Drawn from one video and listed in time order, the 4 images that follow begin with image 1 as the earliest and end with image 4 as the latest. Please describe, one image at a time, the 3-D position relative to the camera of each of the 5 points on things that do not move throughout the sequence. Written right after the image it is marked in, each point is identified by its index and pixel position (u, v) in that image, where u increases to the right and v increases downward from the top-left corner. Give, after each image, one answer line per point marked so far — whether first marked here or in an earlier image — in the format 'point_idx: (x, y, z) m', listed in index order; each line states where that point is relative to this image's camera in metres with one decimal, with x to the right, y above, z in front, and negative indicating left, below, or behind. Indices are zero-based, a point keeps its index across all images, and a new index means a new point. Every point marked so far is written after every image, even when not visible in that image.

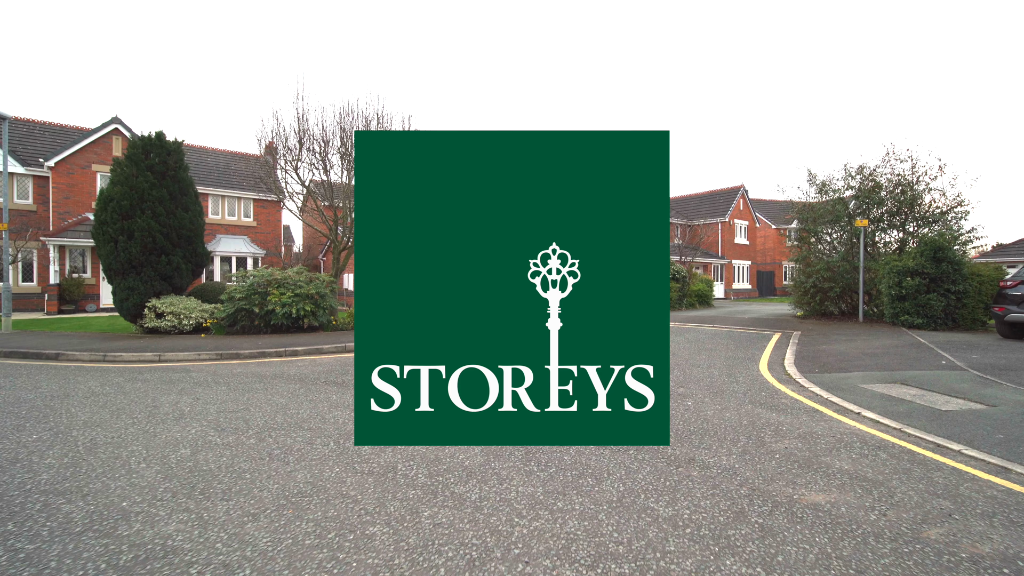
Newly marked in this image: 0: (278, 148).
0: (-8.2, +4.8, +15.3) m
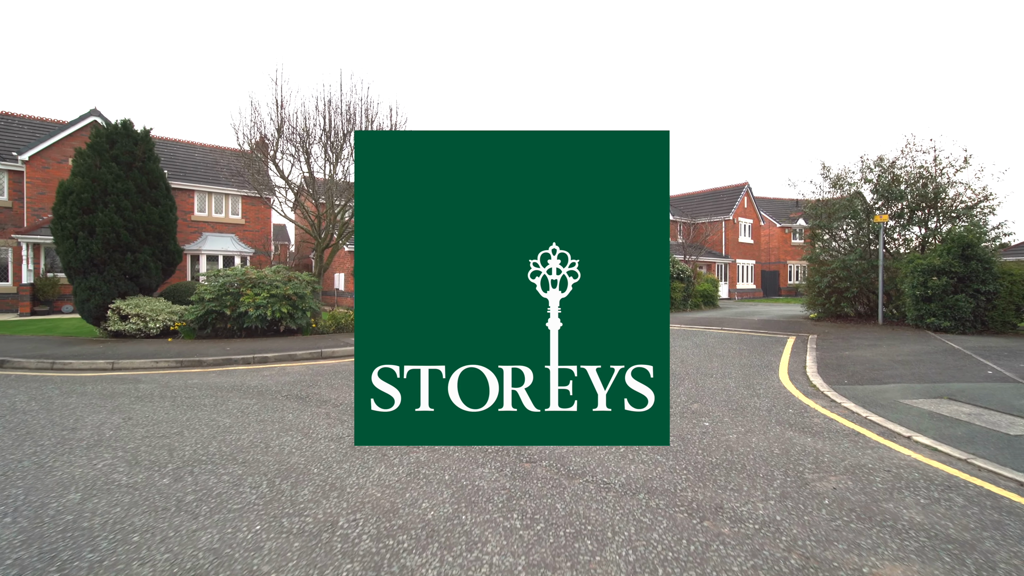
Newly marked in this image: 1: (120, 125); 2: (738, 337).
0: (-8.4, +4.8, +14.4) m
1: (-11.1, +4.6, +12.5) m
2: (+6.5, -1.4, +12.8) m
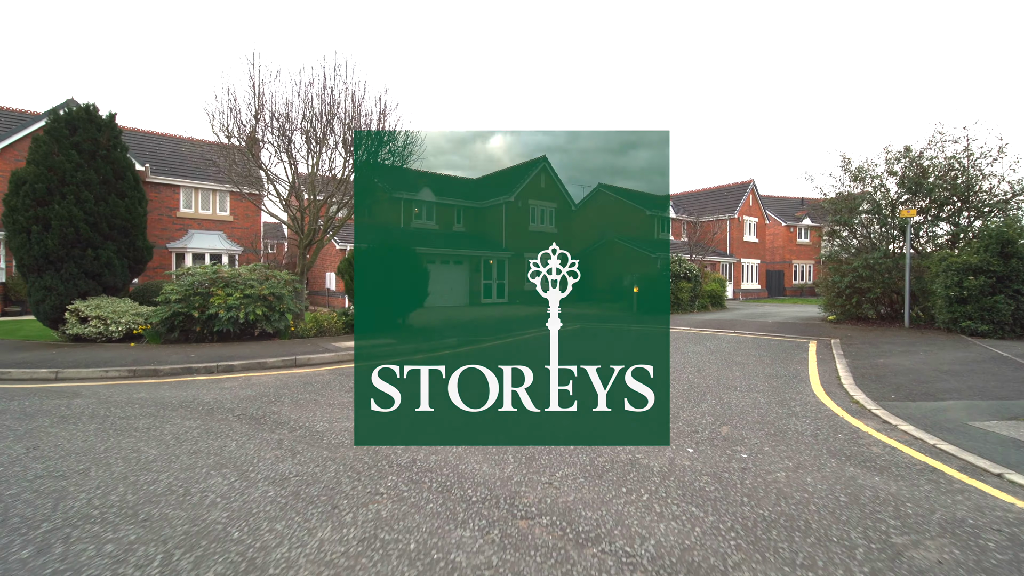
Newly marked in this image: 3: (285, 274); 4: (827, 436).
0: (-8.4, +4.8, +13.4) m
1: (-11.1, +4.6, +11.5) m
2: (+6.4, -1.4, +11.8) m
3: (-5.9, +0.4, +11.5) m
4: (+3.5, -1.7, +5.0) m
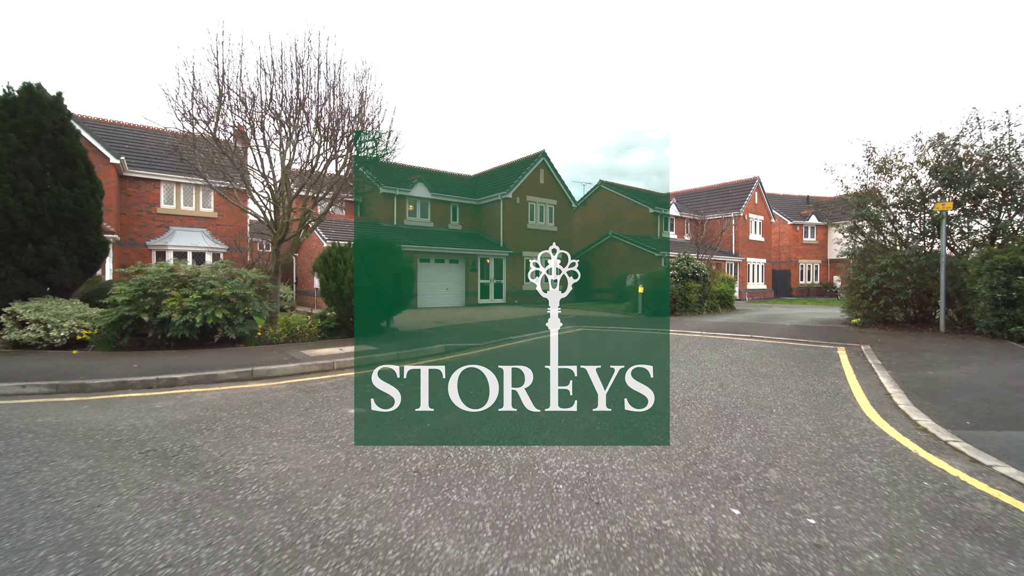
0: (-8.6, +4.8, +12.2) m
1: (-11.3, +4.6, +10.3) m
2: (+6.3, -1.4, +10.6) m
3: (-6.0, +0.4, +10.3) m
4: (+3.4, -1.7, +3.8) m
